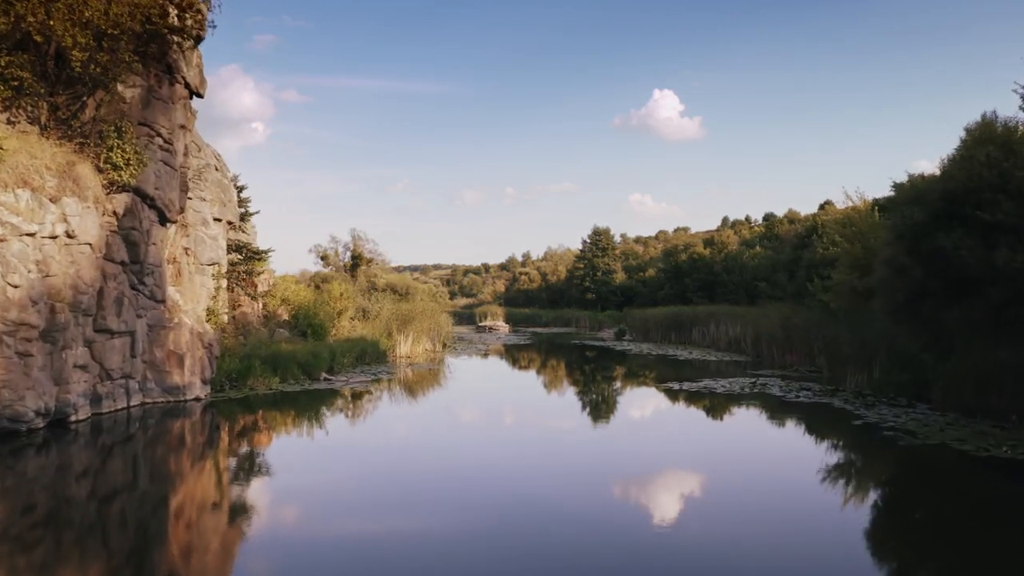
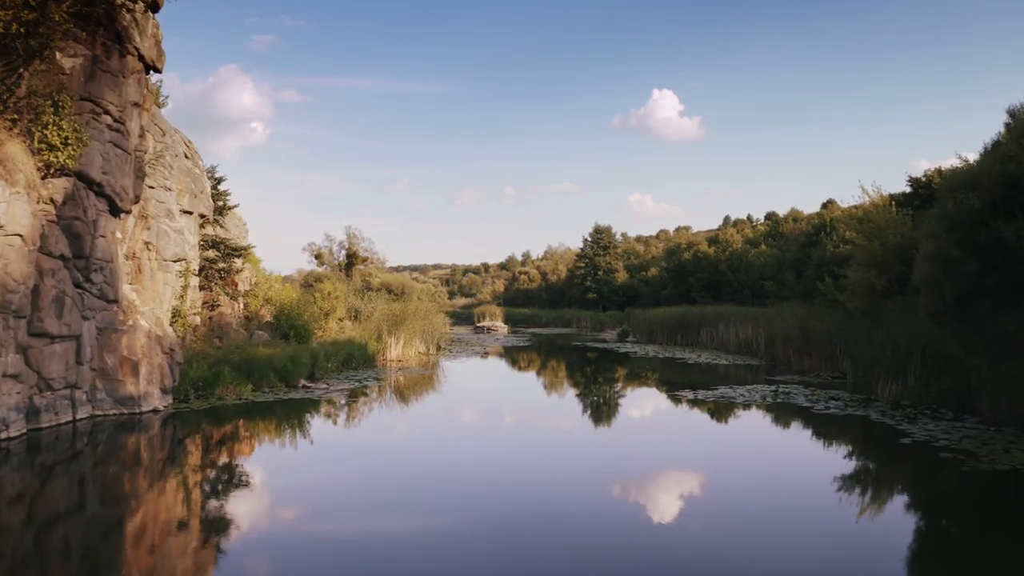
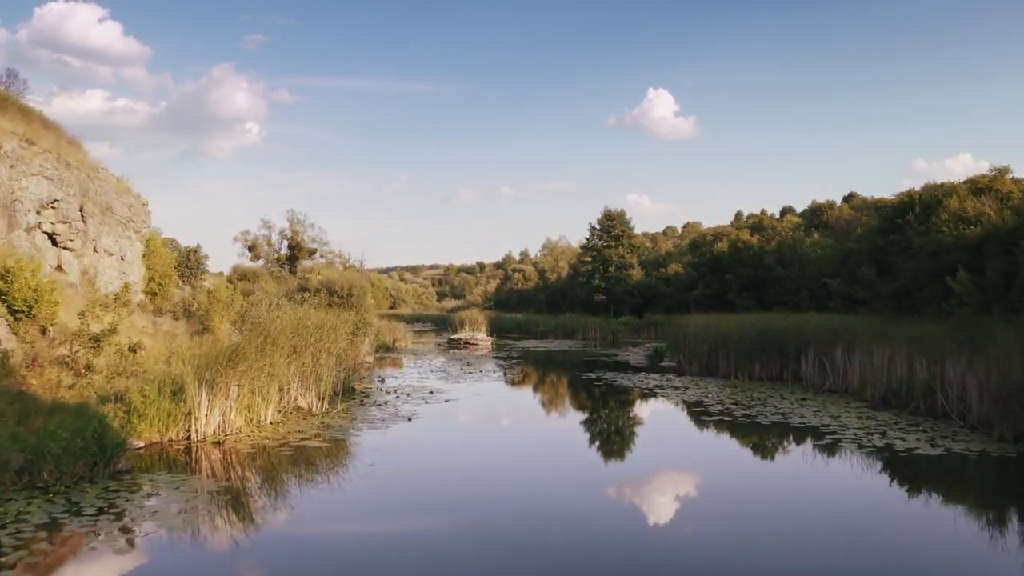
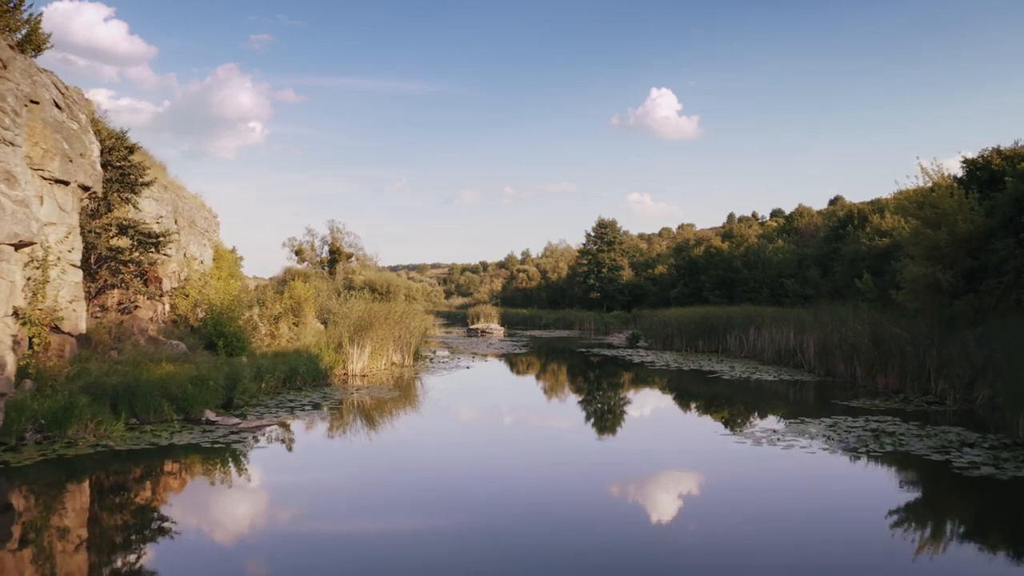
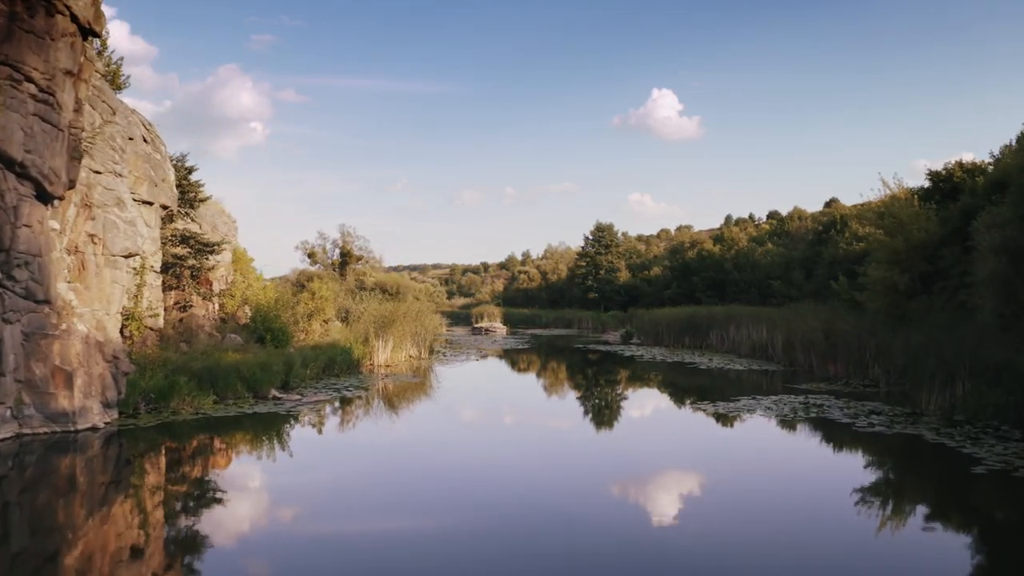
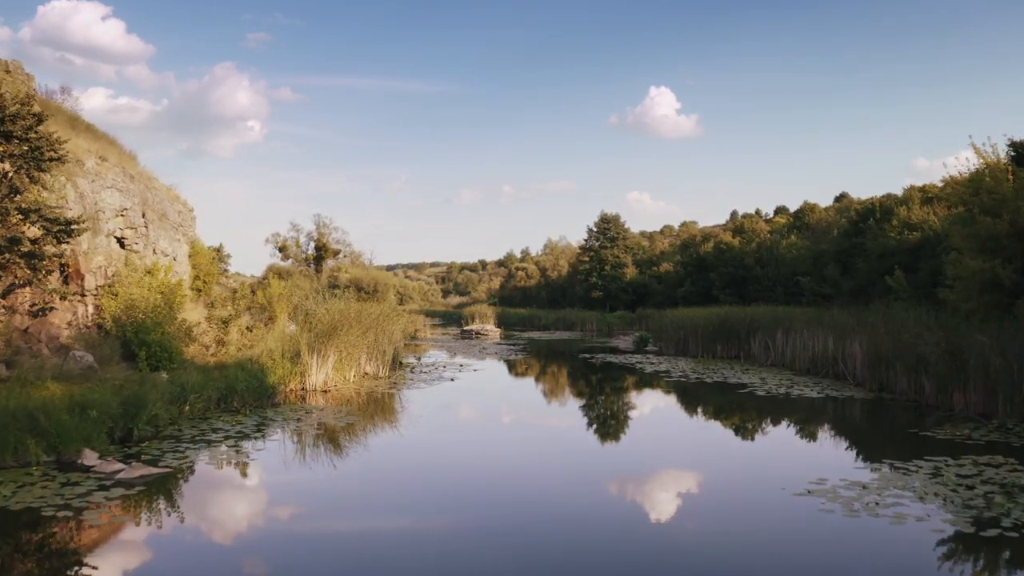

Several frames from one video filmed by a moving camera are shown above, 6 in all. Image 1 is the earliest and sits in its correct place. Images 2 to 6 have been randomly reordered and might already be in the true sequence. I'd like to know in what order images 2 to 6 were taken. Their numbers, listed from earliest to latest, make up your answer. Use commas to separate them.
2, 5, 4, 6, 3
